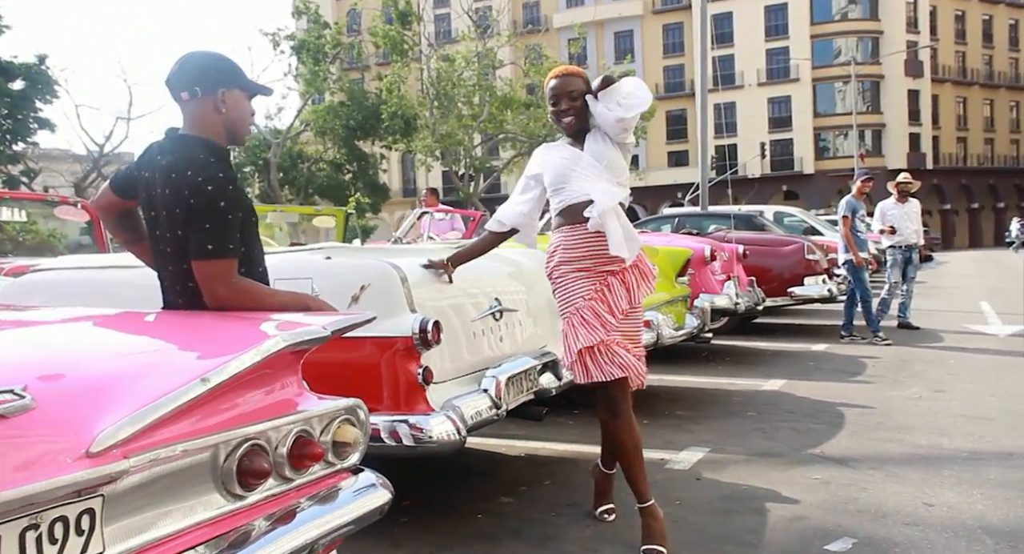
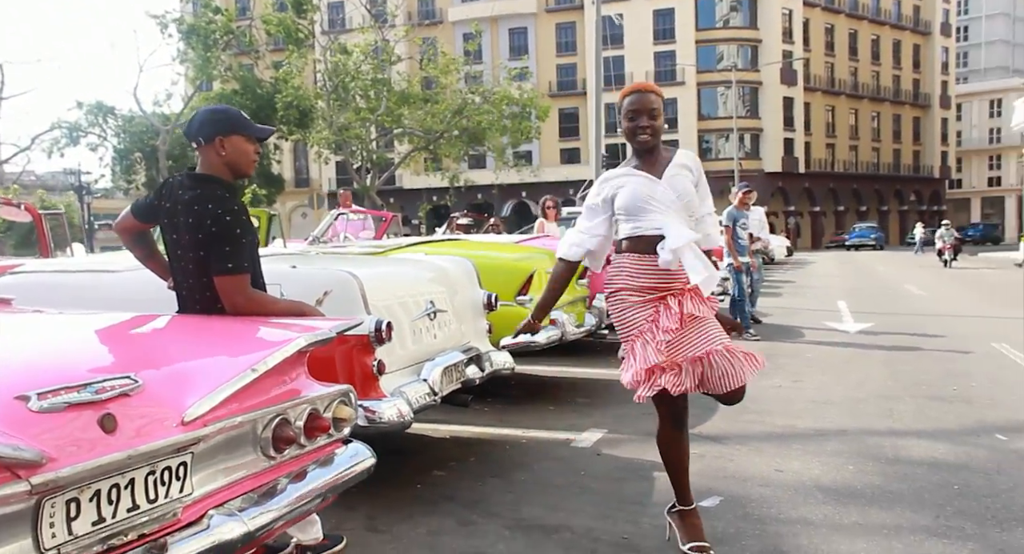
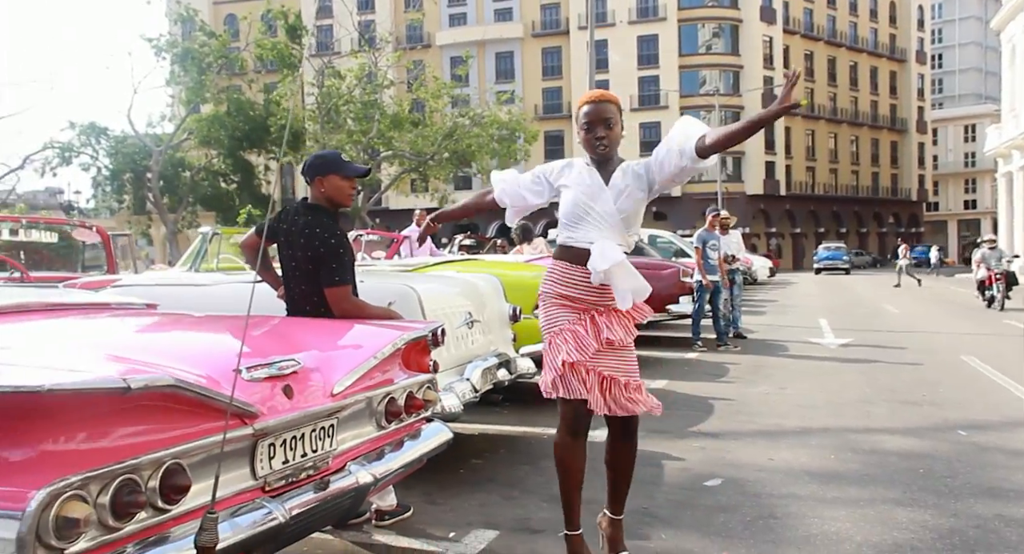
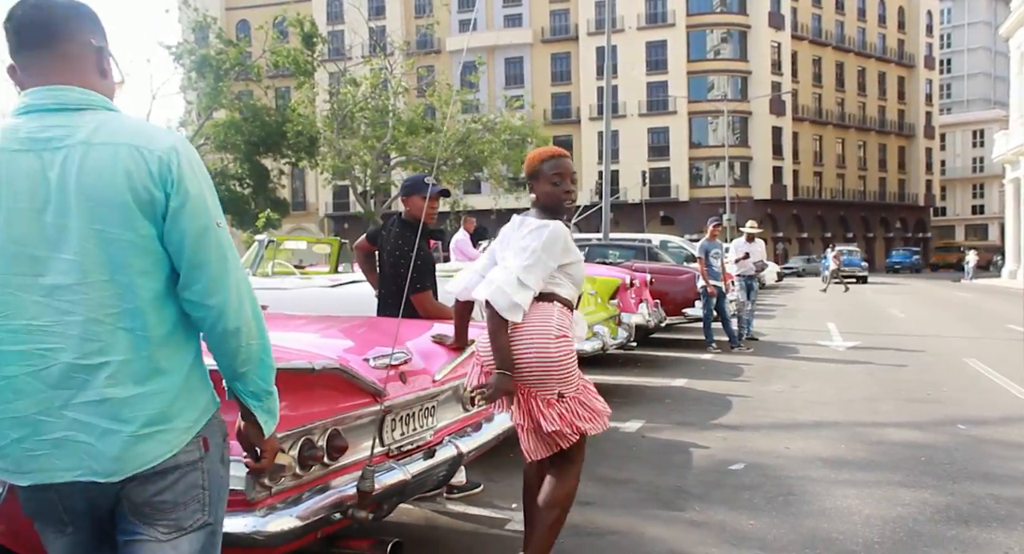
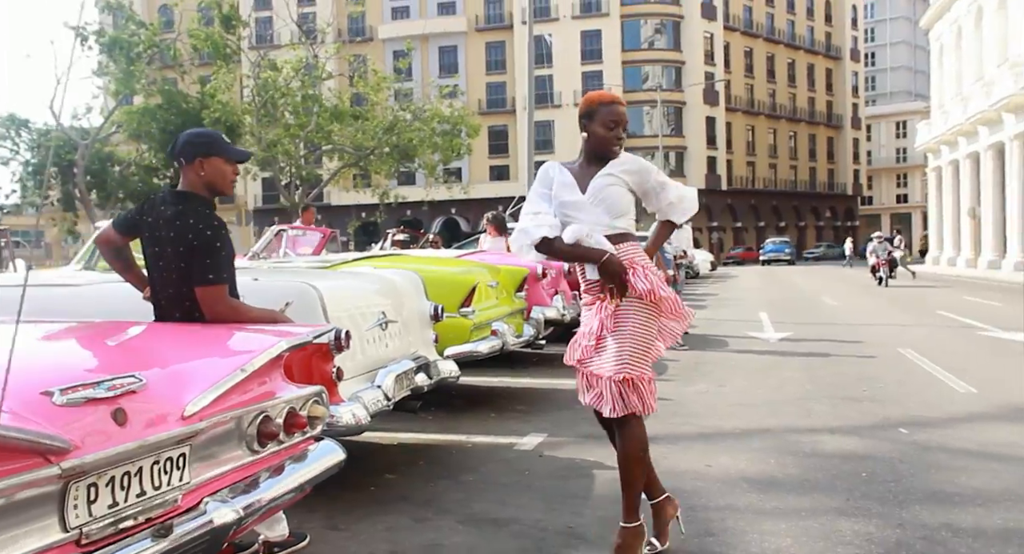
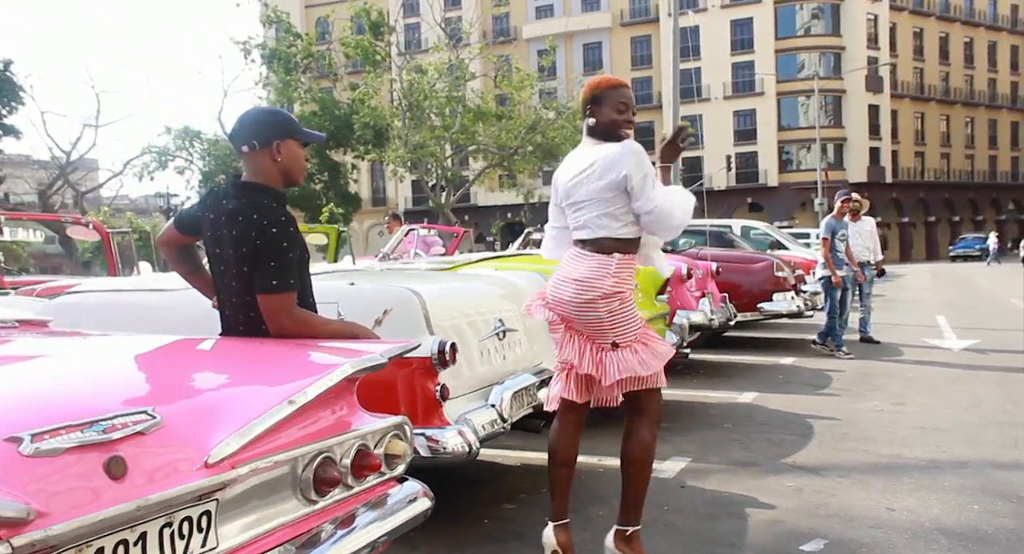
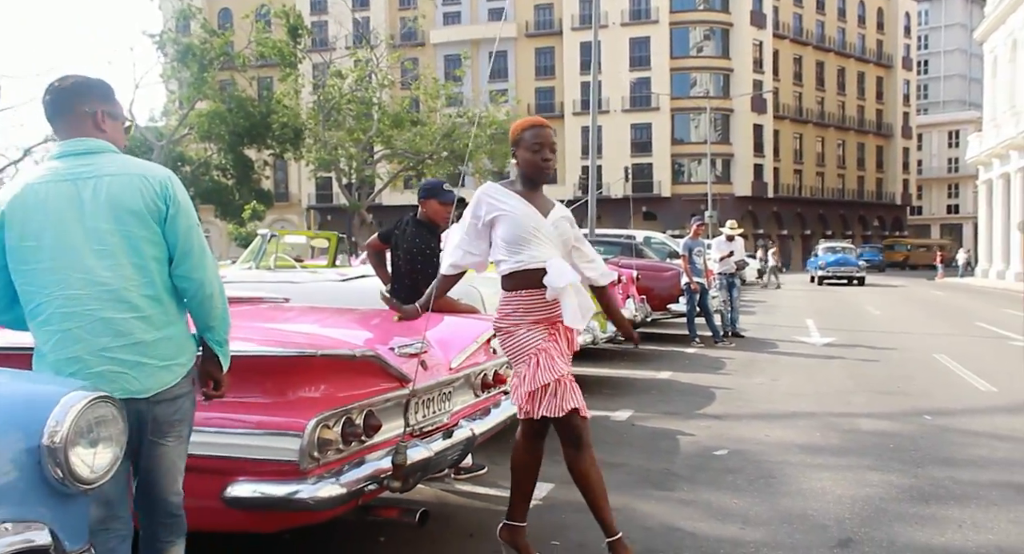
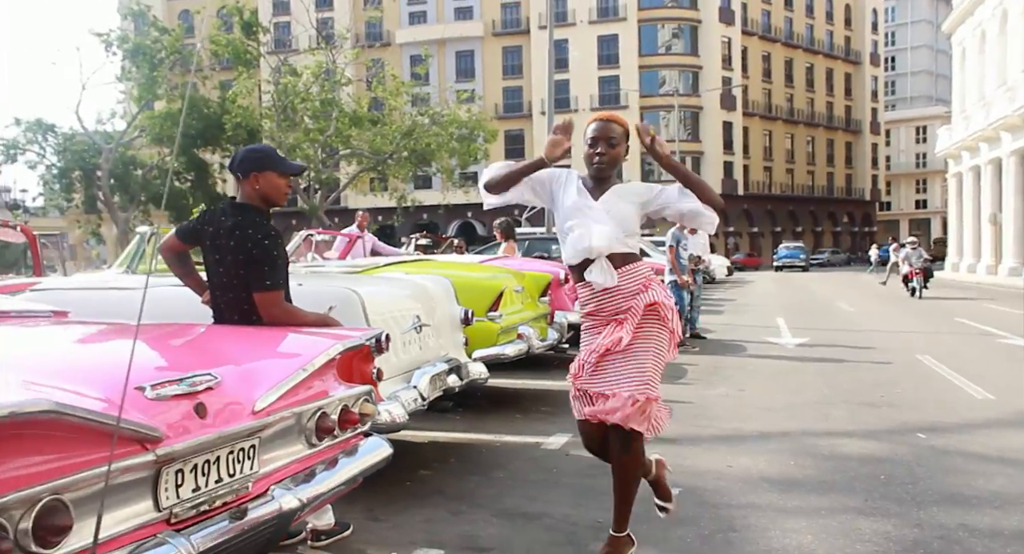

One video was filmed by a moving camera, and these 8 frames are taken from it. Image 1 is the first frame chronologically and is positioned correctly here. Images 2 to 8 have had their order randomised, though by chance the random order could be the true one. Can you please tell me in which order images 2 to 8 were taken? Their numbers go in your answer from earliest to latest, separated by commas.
6, 2, 5, 8, 3, 4, 7
